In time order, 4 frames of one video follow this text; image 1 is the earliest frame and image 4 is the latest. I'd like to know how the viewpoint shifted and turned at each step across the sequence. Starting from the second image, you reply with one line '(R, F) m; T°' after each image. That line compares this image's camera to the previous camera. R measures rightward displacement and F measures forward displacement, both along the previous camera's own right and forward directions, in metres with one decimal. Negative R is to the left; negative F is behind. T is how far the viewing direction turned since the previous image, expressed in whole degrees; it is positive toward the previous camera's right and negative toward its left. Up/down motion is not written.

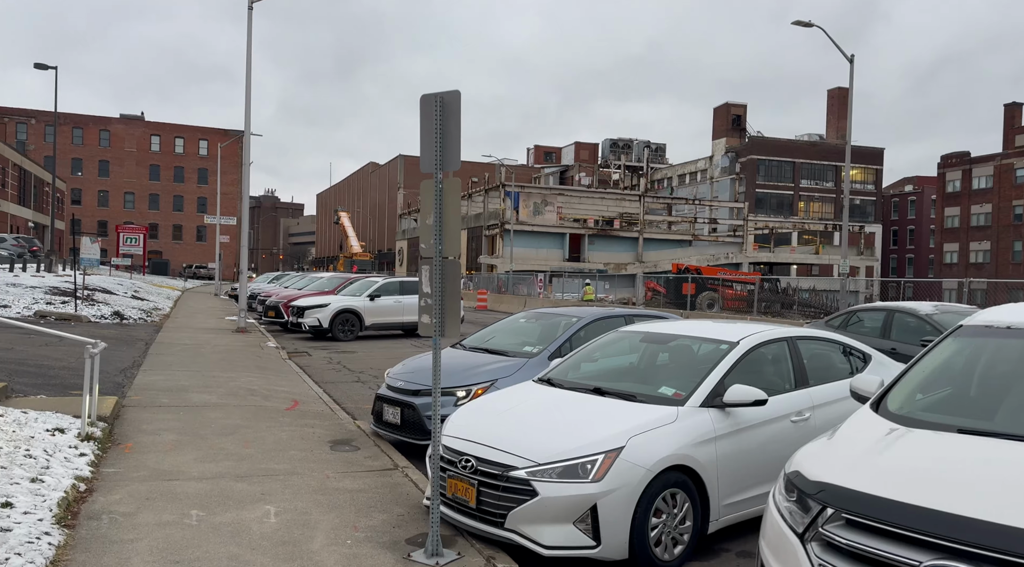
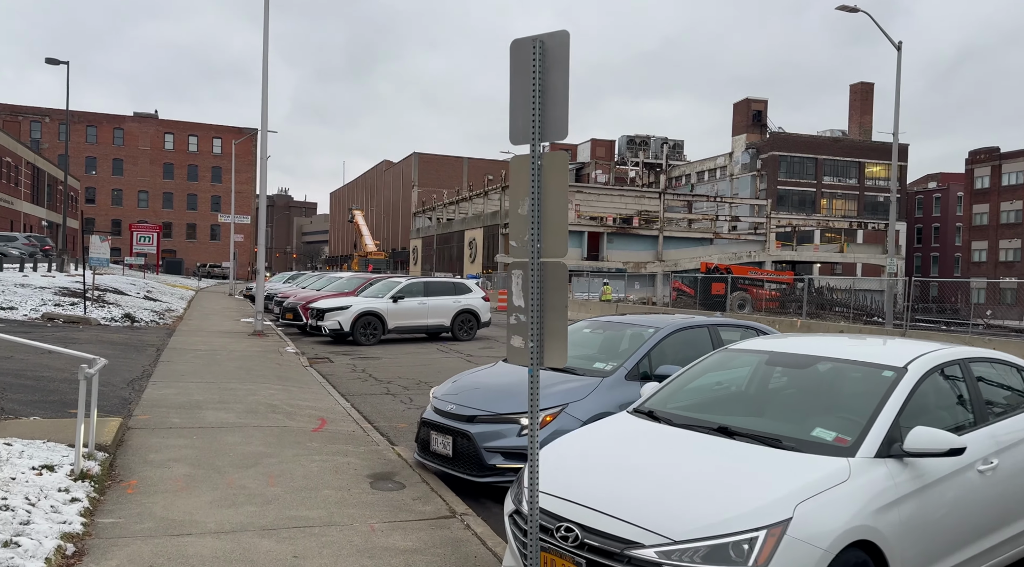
(-0.5, +1.1) m; -1°
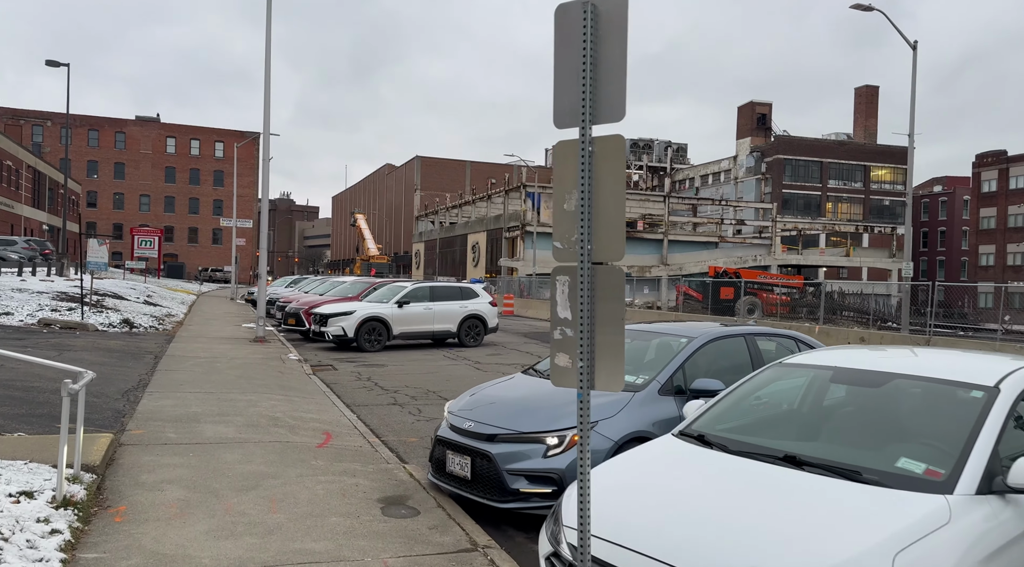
(-0.2, +0.5) m; 0°
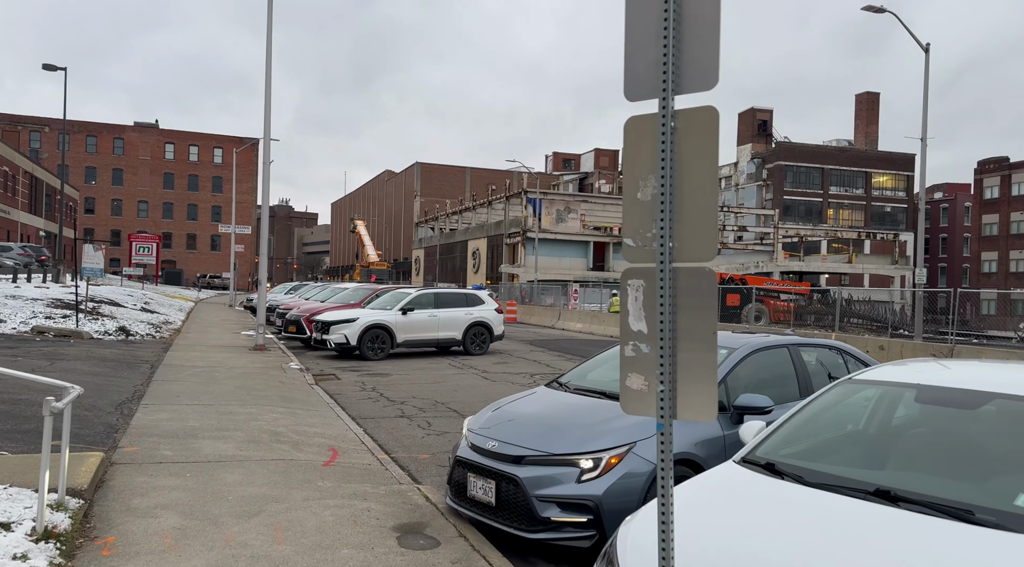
(-0.2, +0.5) m; 0°
